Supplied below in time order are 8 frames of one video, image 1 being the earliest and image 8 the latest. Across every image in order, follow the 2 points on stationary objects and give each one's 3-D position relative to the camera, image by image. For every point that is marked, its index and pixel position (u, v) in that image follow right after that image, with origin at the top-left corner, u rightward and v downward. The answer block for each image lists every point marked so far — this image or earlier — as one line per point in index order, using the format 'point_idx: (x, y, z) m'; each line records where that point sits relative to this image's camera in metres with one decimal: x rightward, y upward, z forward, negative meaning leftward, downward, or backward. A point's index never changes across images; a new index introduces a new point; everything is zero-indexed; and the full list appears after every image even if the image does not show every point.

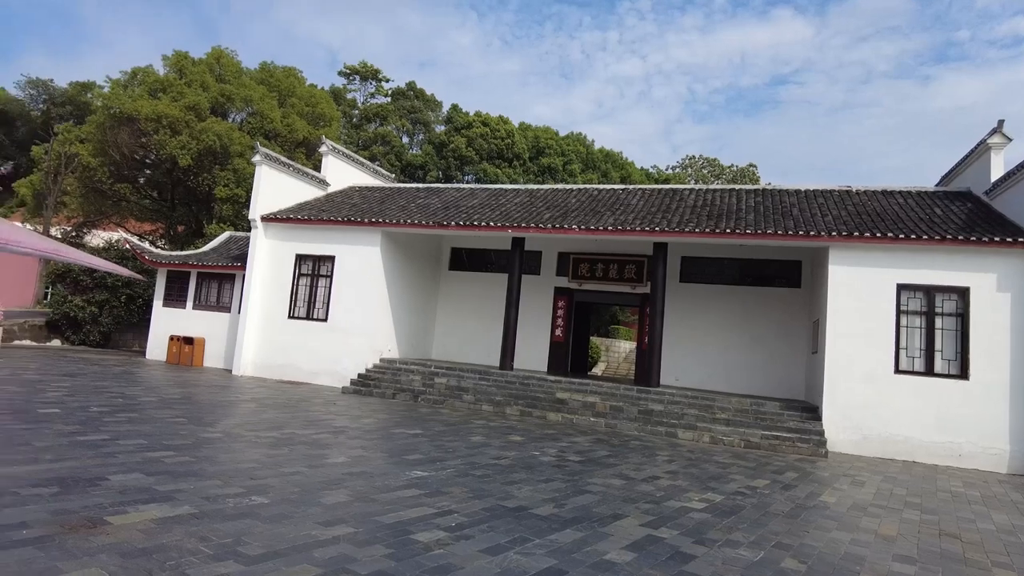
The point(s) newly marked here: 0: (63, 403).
0: (-5.2, -1.3, +7.7) m
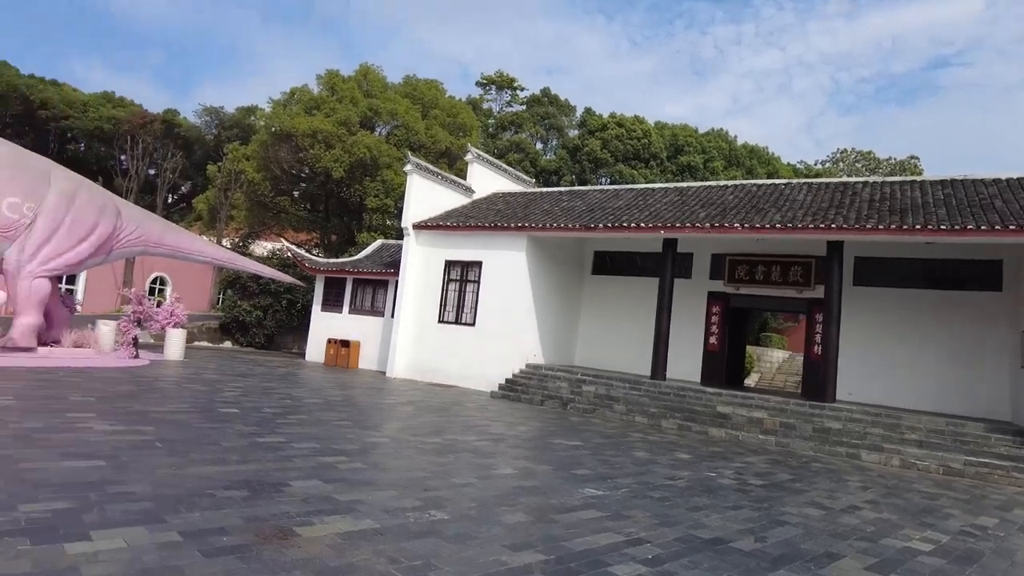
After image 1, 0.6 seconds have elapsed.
0: (-3.3, -1.4, +8.1) m
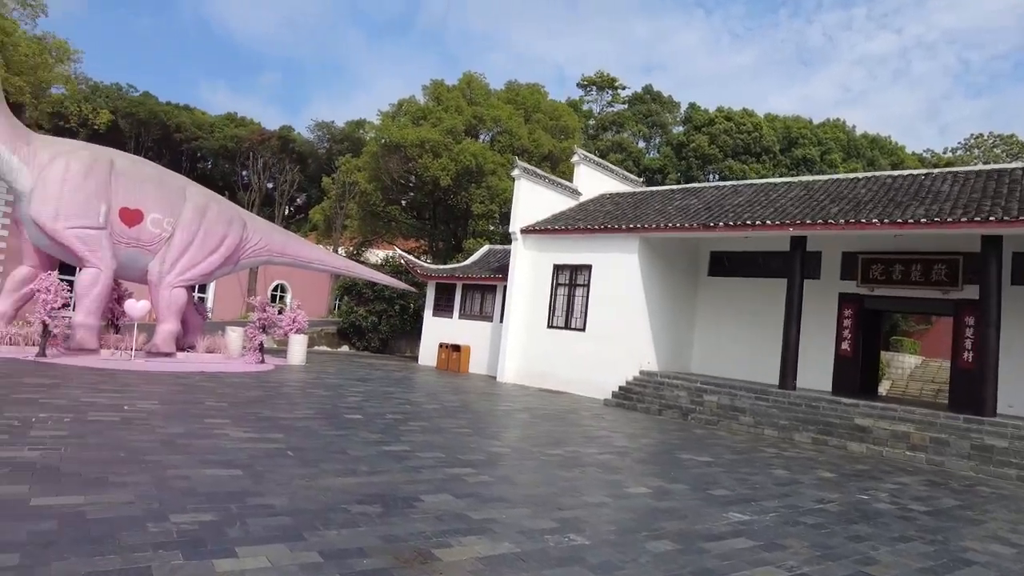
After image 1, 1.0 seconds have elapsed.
0: (-1.8, -1.5, +8.2) m
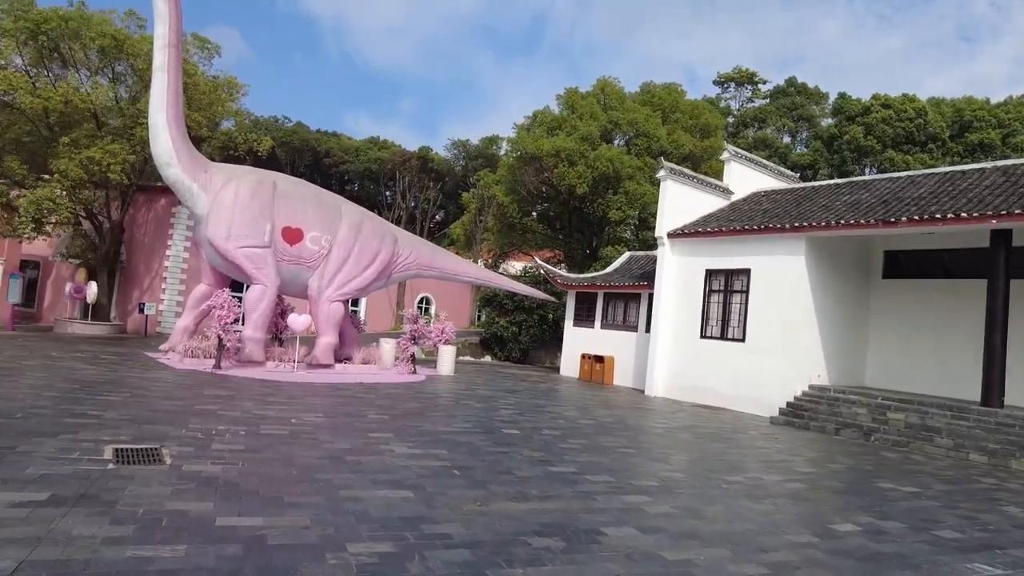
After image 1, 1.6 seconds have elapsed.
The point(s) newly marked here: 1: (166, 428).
0: (+0.1, -1.6, +7.9) m
1: (-2.8, -1.1, +5.5) m
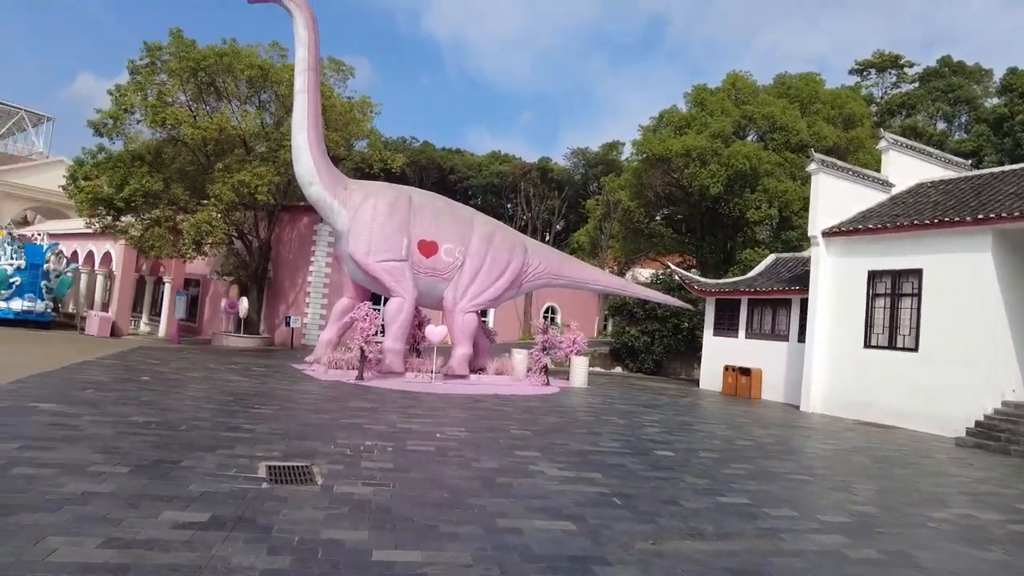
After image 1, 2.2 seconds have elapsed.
0: (+1.7, -1.7, +7.3) m
1: (-1.6, -1.3, +5.4) m
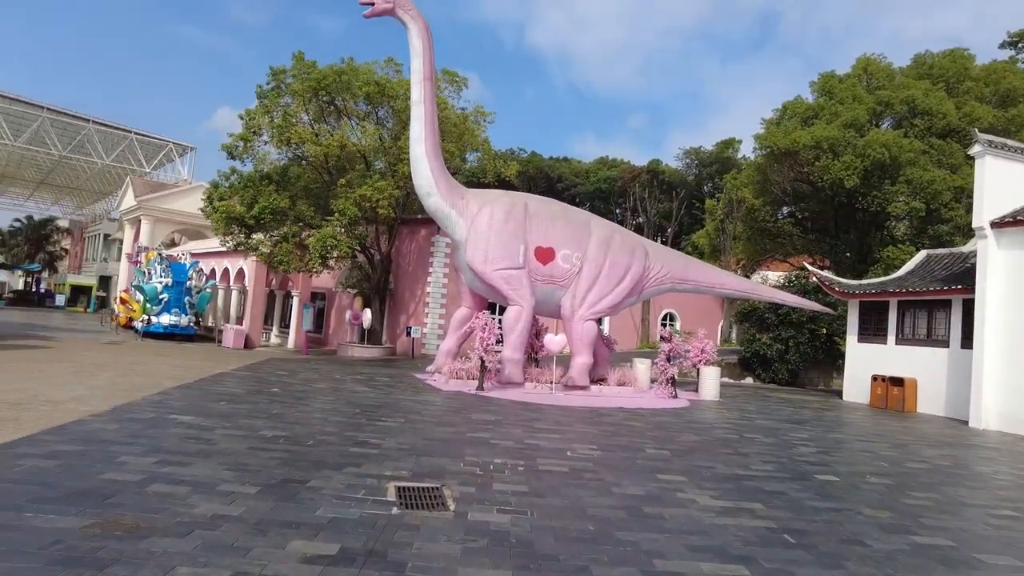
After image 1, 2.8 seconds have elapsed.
0: (+3.1, -1.7, +6.4) m
1: (-0.5, -1.3, +5.1) m
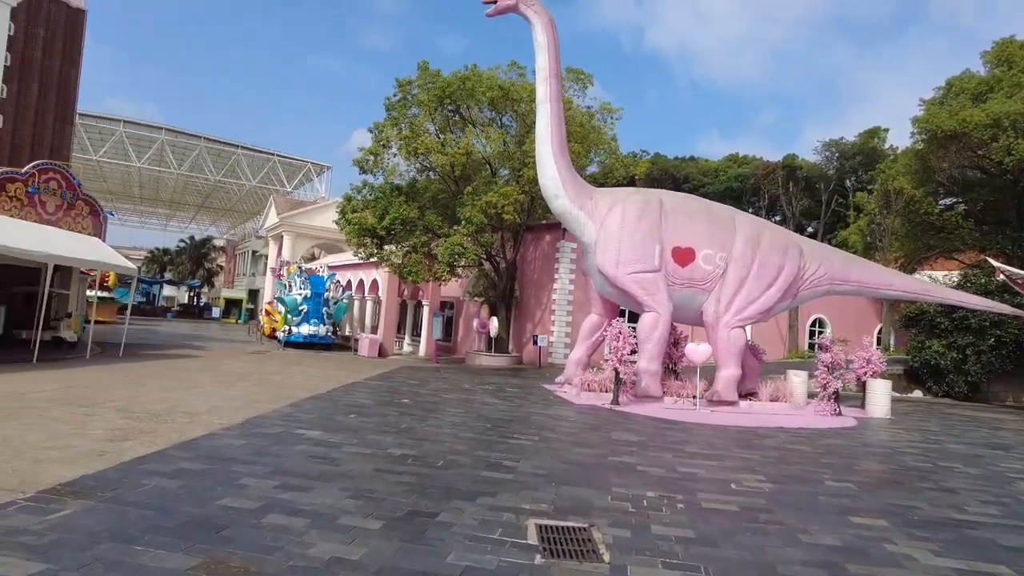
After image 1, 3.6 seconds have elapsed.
0: (+4.3, -1.7, +5.1) m
1: (+0.5, -1.3, +4.4) m
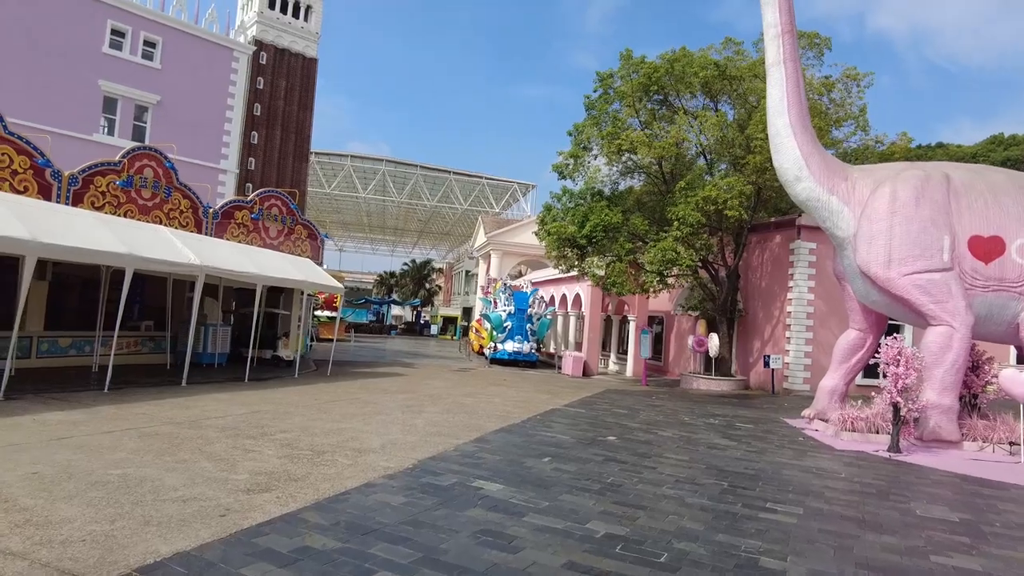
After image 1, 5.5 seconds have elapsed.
0: (+5.4, -1.6, +2.0) m
1: (+1.6, -1.3, +2.5) m
